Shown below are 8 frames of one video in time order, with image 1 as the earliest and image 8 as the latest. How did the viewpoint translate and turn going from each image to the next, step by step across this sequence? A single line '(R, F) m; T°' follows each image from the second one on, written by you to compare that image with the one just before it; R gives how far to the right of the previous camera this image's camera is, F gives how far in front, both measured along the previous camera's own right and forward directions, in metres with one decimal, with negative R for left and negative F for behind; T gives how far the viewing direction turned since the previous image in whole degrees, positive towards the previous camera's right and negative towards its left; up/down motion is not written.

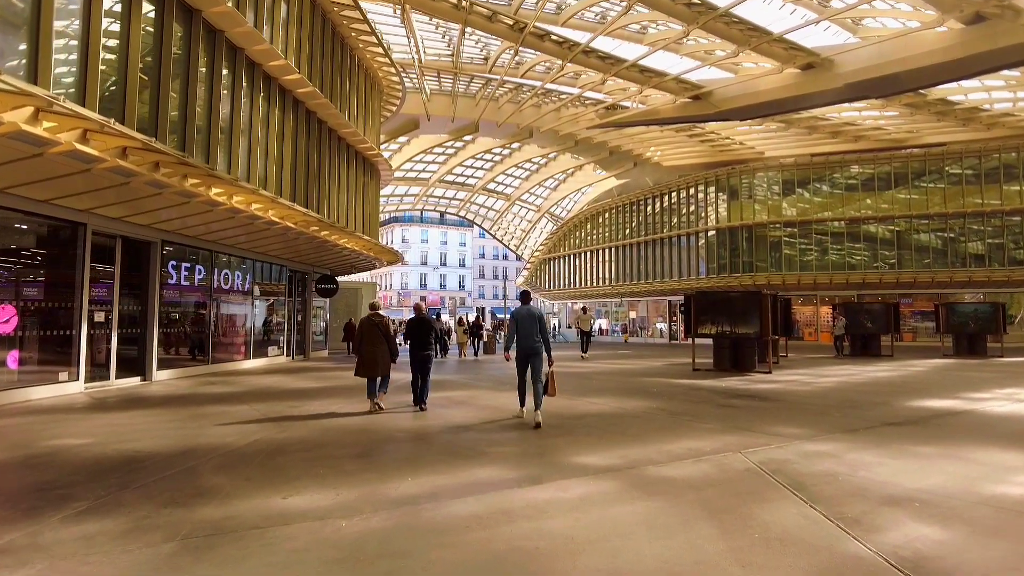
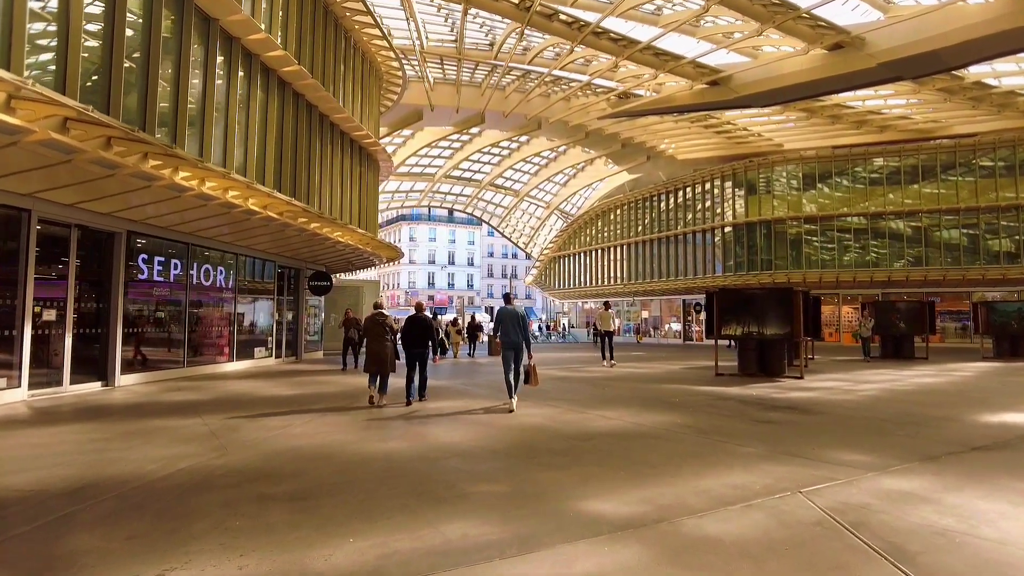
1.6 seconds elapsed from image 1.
(+0.1, +1.3) m; -1°
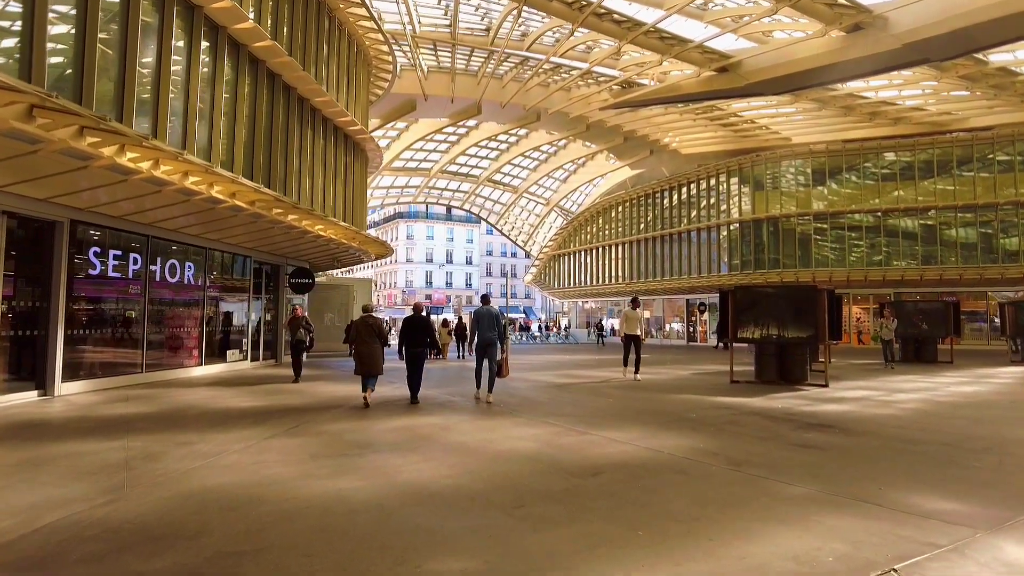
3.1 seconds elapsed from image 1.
(+0.1, +1.2) m; 0°
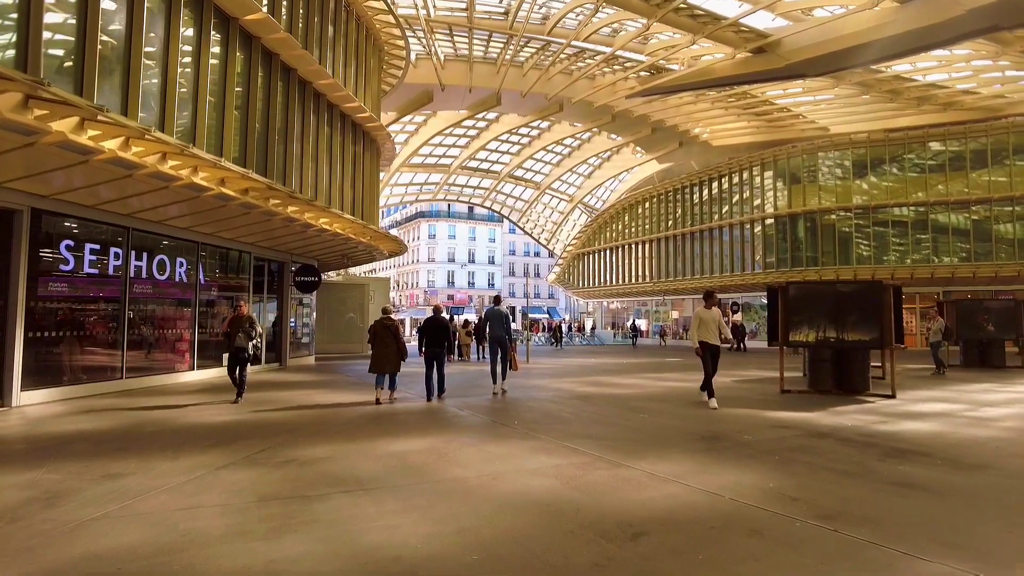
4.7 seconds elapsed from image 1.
(+0.1, +1.3) m; -2°
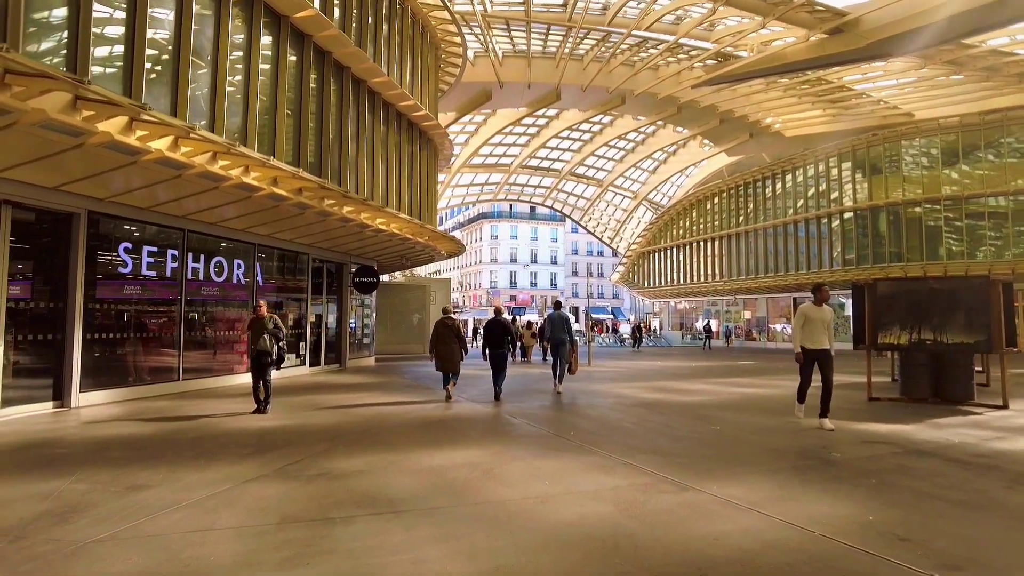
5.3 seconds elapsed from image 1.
(+0.1, +0.5) m; -6°
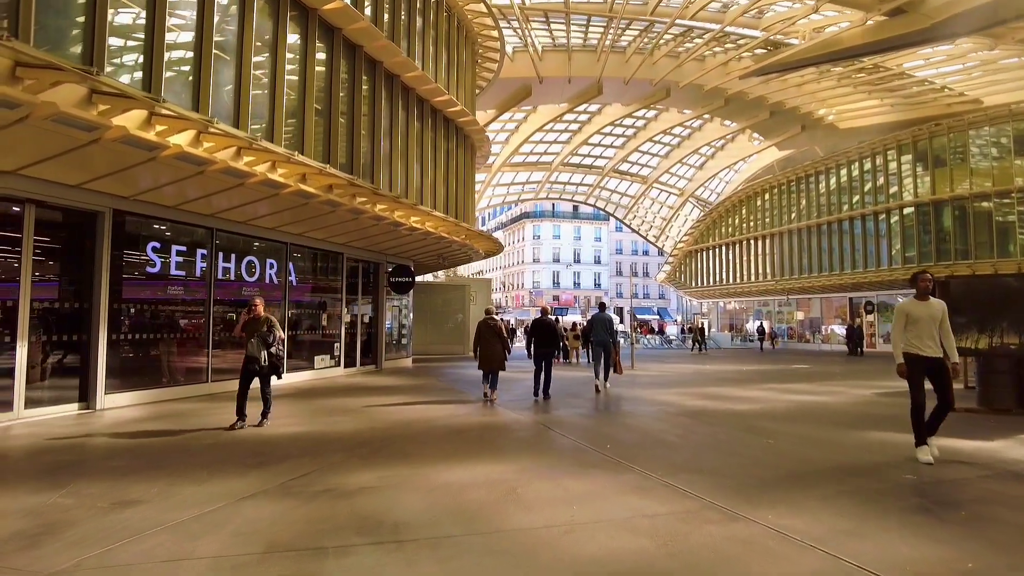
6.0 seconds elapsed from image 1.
(+0.1, +0.5) m; -4°
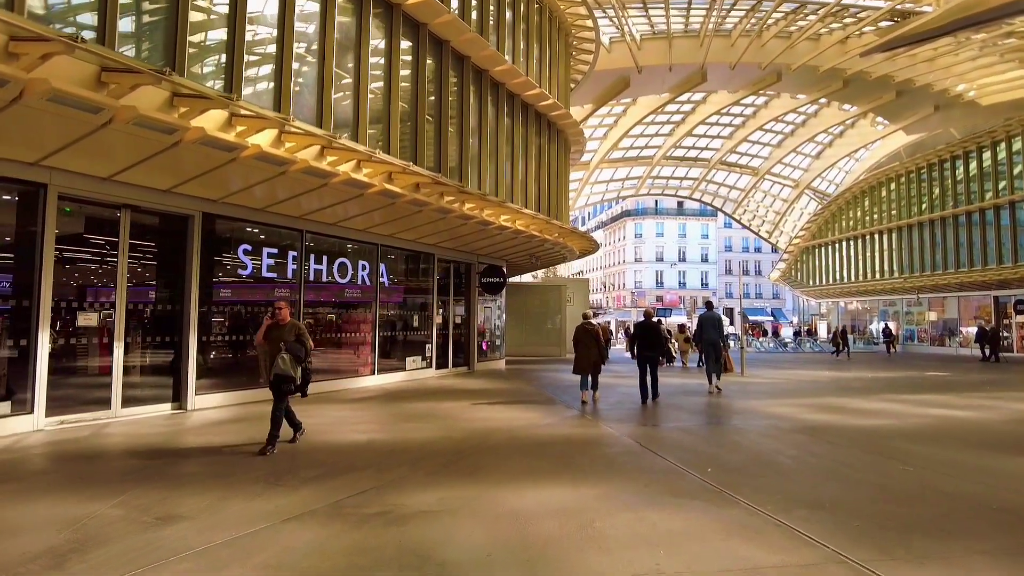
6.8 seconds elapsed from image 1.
(+0.2, +0.6) m; -9°
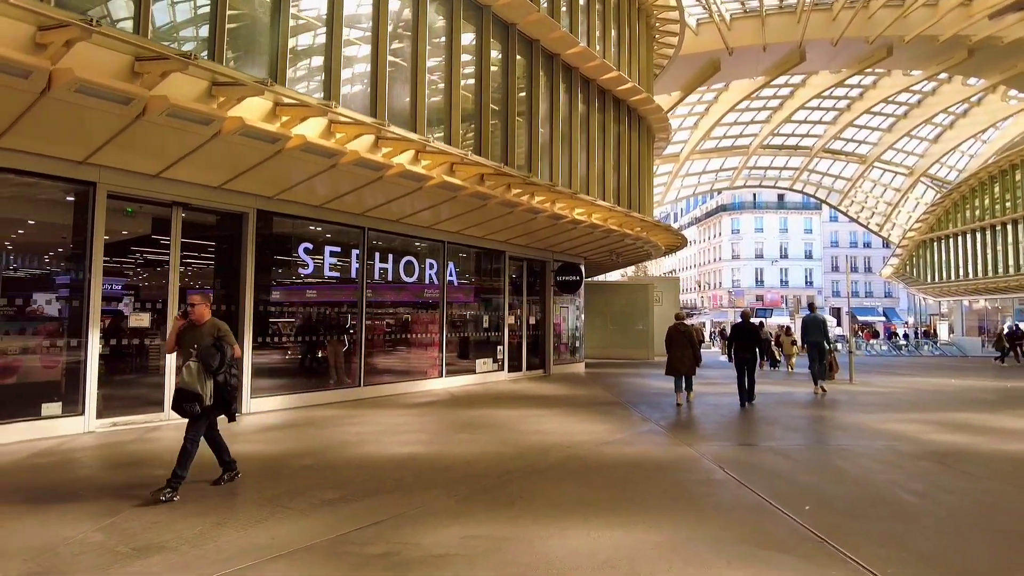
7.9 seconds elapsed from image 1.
(+0.3, +0.8) m; -8°
